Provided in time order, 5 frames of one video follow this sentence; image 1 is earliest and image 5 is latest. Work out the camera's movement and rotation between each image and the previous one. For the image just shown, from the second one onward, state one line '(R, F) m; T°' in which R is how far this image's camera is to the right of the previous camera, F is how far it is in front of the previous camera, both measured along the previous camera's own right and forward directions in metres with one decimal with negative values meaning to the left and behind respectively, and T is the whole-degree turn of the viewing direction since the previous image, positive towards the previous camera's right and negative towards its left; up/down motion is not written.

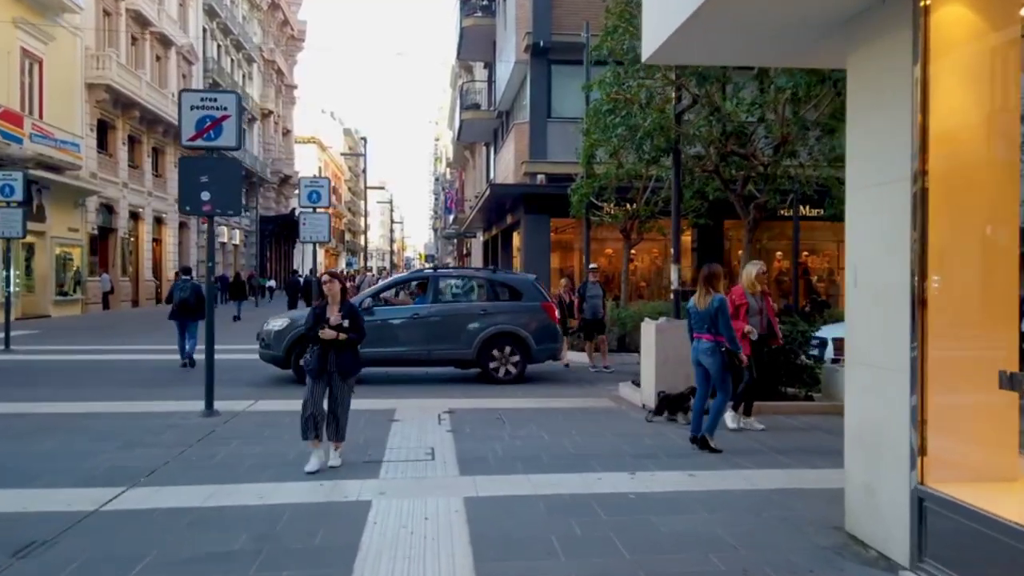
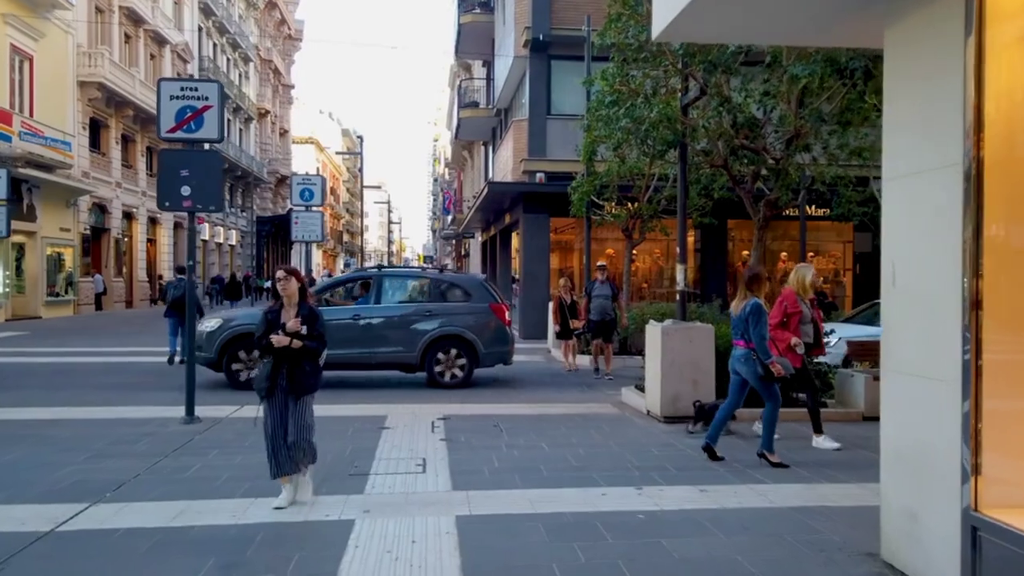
(0.0, +0.5) m; 0°
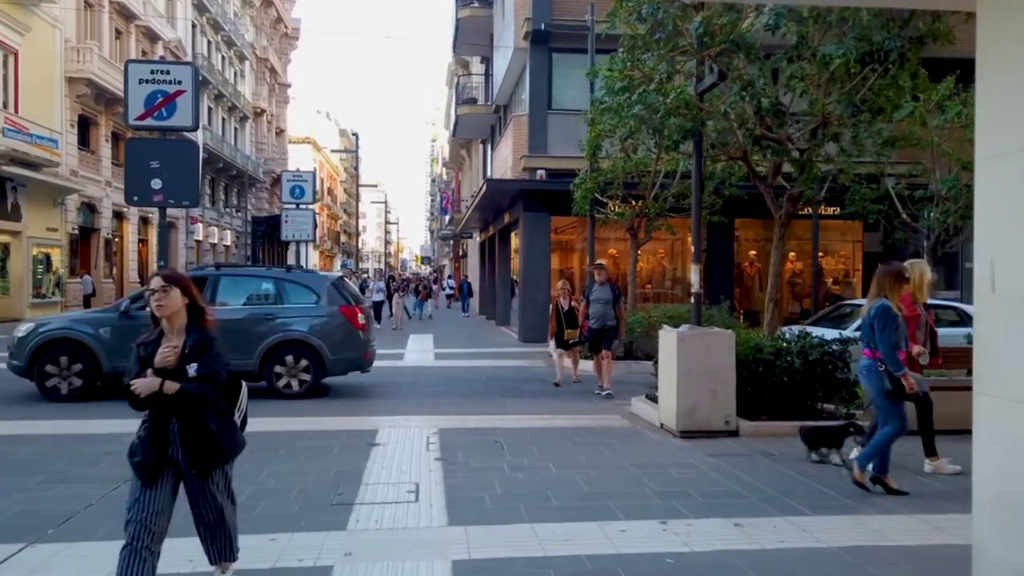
(0.0, +0.8) m; 0°
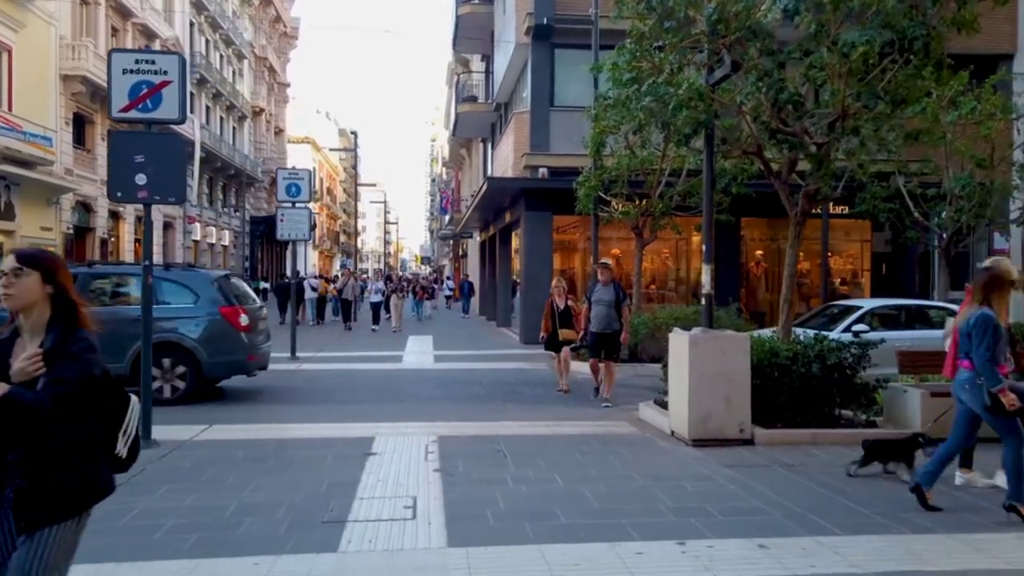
(0.0, +0.4) m; 0°
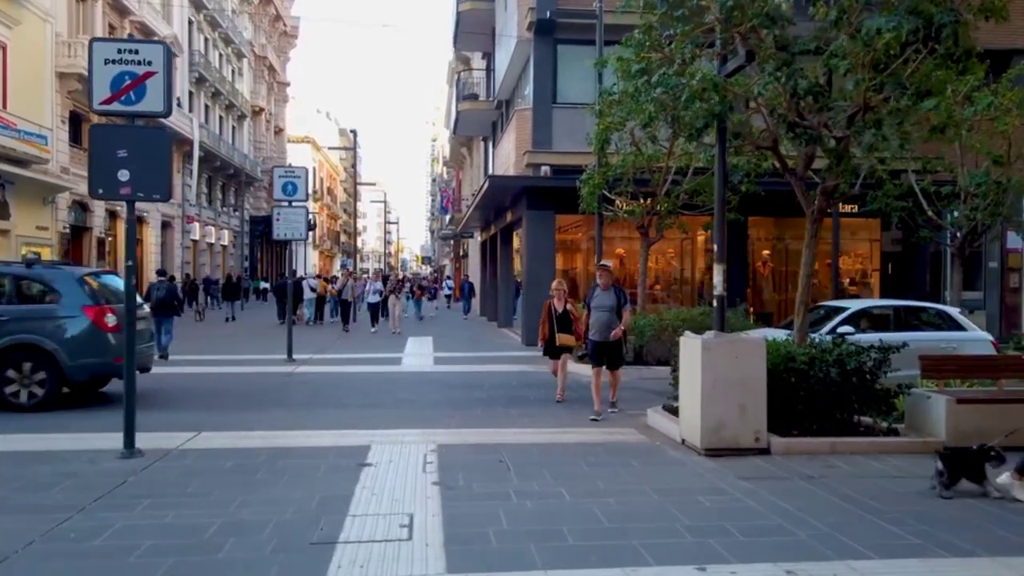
(0.0, +0.4) m; 0°
